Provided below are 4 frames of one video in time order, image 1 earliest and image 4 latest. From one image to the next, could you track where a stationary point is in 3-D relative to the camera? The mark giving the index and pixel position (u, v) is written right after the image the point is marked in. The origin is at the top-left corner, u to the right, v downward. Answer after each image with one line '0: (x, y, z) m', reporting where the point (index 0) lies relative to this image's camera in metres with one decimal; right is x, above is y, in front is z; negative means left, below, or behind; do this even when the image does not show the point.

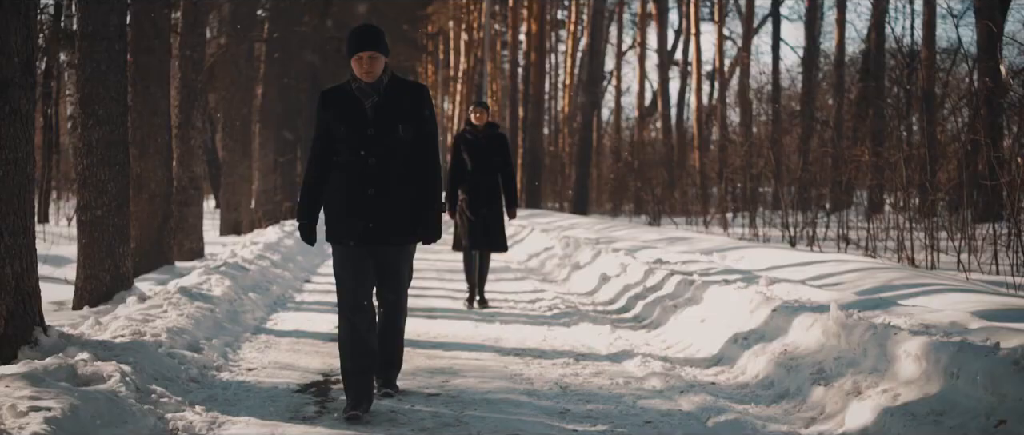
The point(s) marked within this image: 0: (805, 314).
0: (+1.8, -0.6, +6.0) m
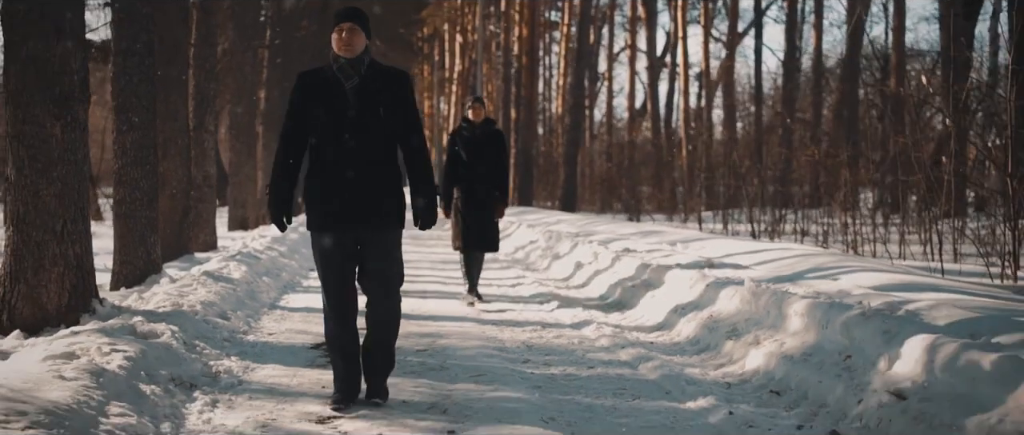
0: (+1.6, -0.5, +7.2) m
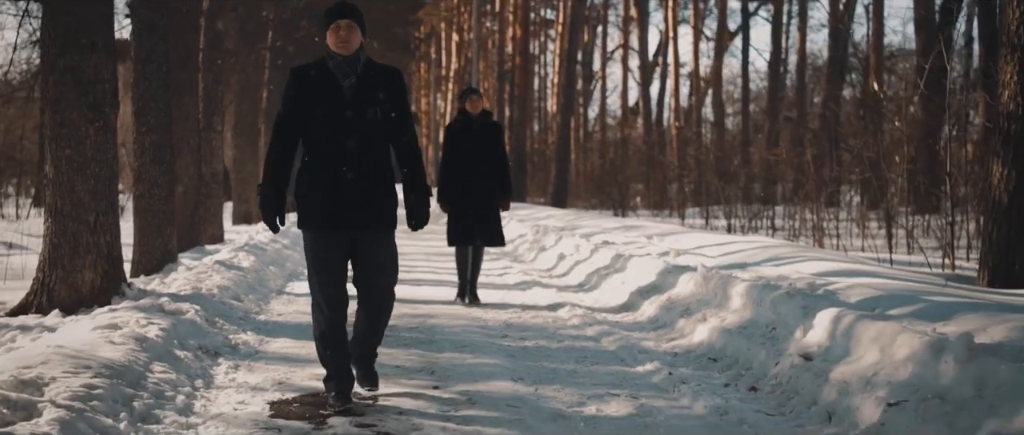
0: (+1.4, -0.5, +8.2) m
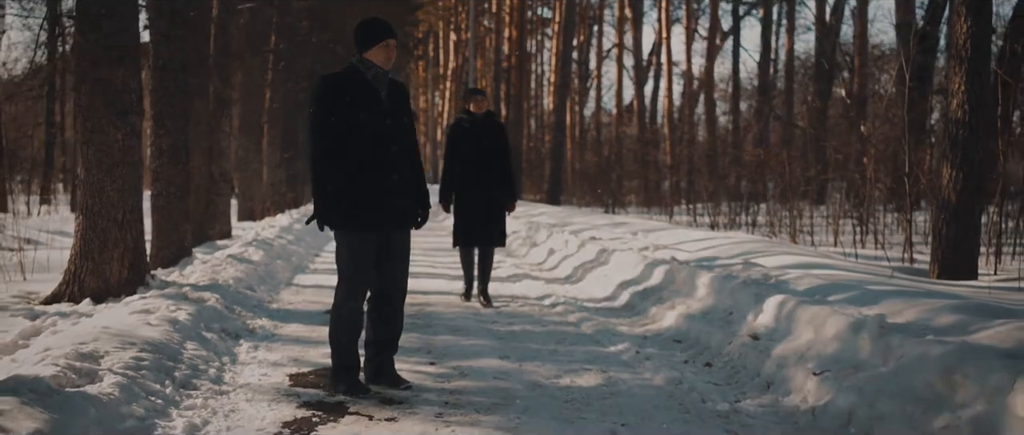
0: (+1.4, -0.4, +9.0) m
